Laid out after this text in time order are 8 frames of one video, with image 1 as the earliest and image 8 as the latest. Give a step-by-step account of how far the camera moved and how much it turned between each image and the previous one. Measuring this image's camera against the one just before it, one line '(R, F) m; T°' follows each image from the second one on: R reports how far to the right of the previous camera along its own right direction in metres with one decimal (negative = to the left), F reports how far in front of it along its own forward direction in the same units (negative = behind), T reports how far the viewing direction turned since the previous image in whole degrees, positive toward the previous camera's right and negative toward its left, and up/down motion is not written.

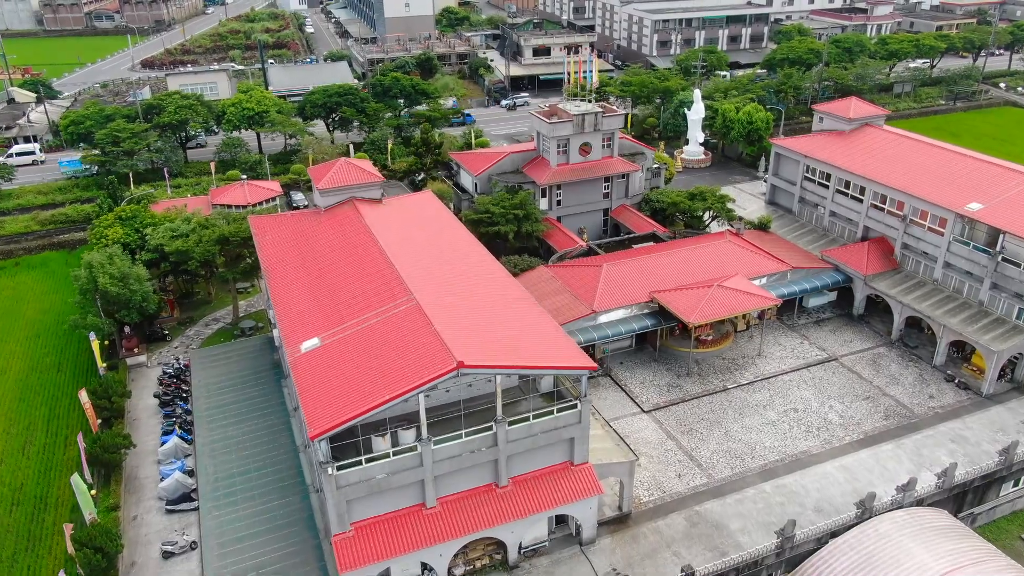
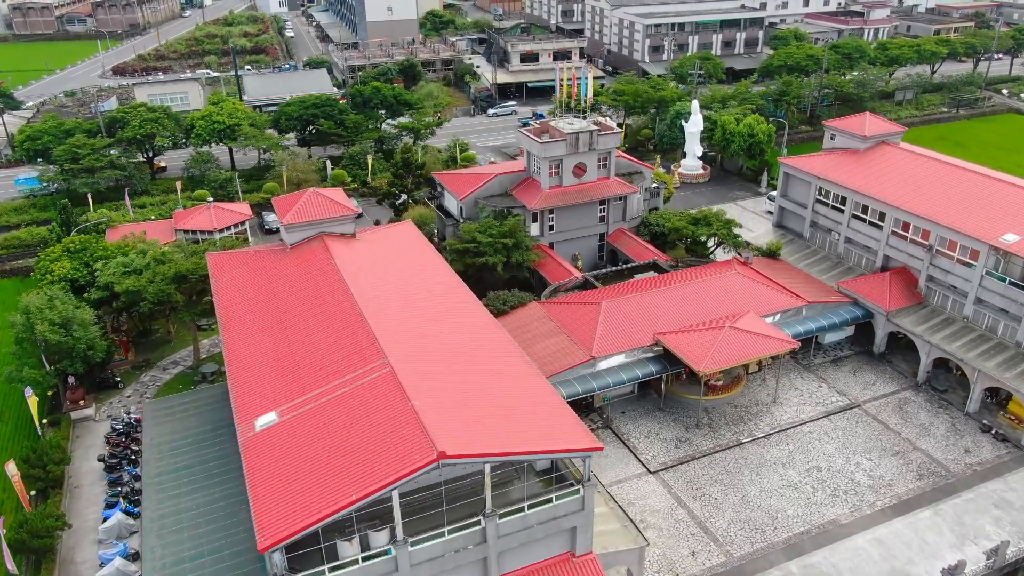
(0.0, +3.6) m; +1°
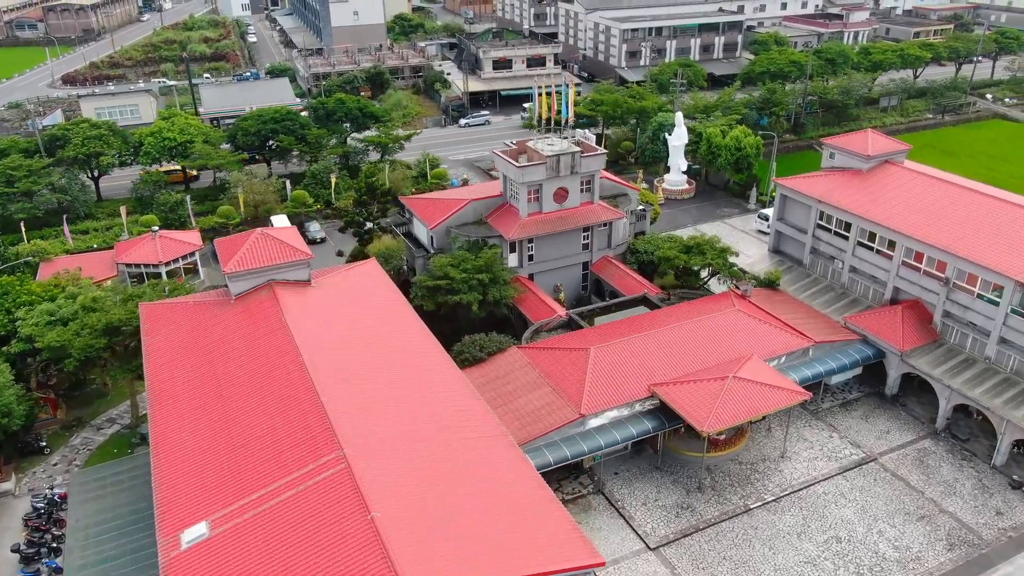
(-0.1, +3.6) m; +2°
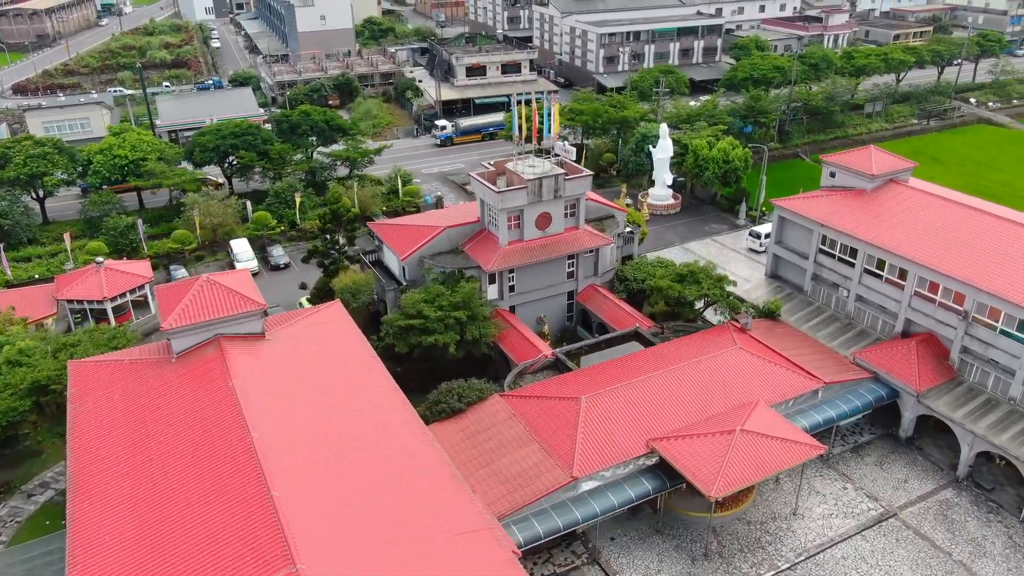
(-0.2, +3.1) m; +2°
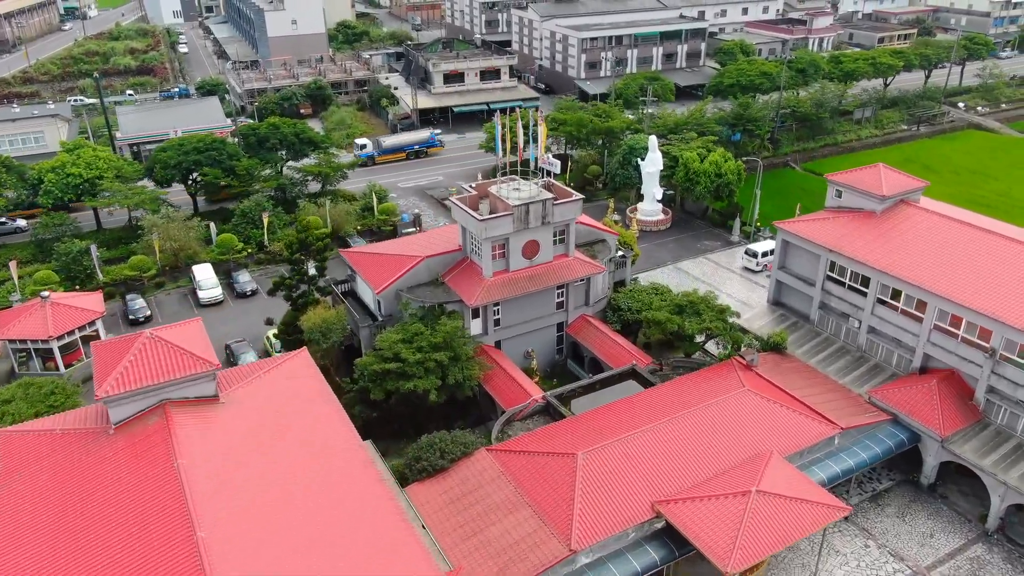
(-0.2, +2.8) m; +2°
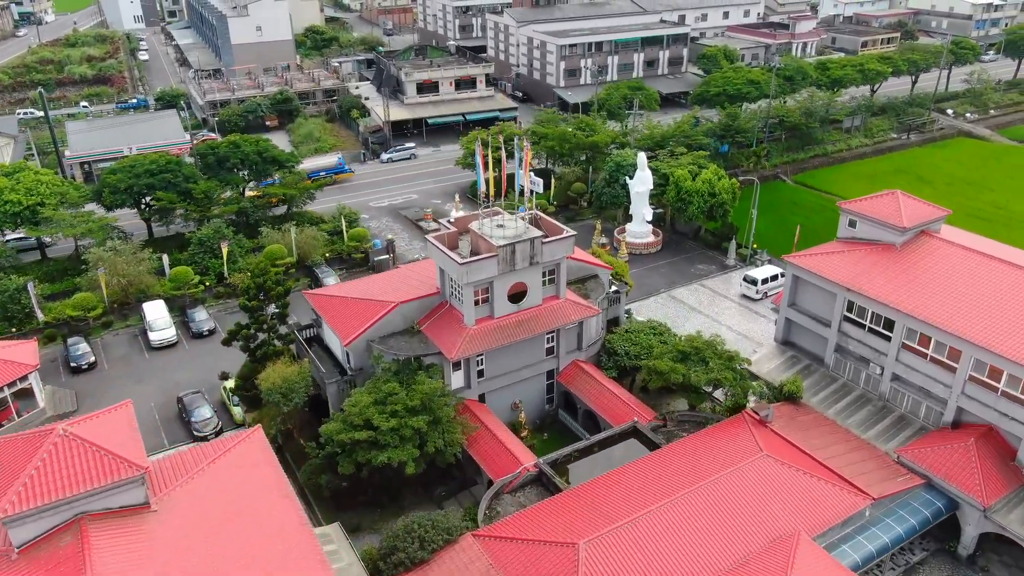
(-0.3, +3.5) m; +2°
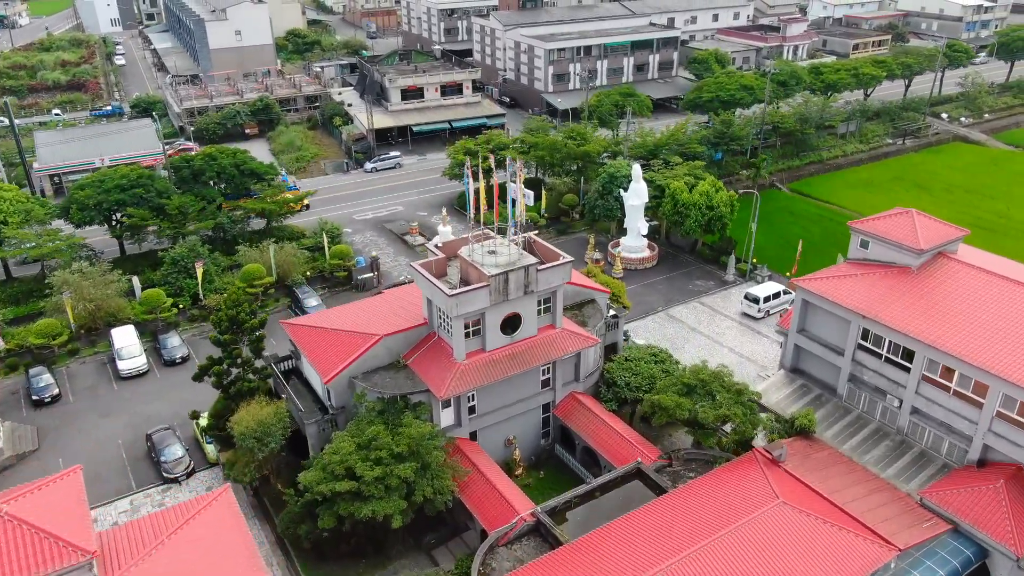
(-0.2, +2.0) m; +1°
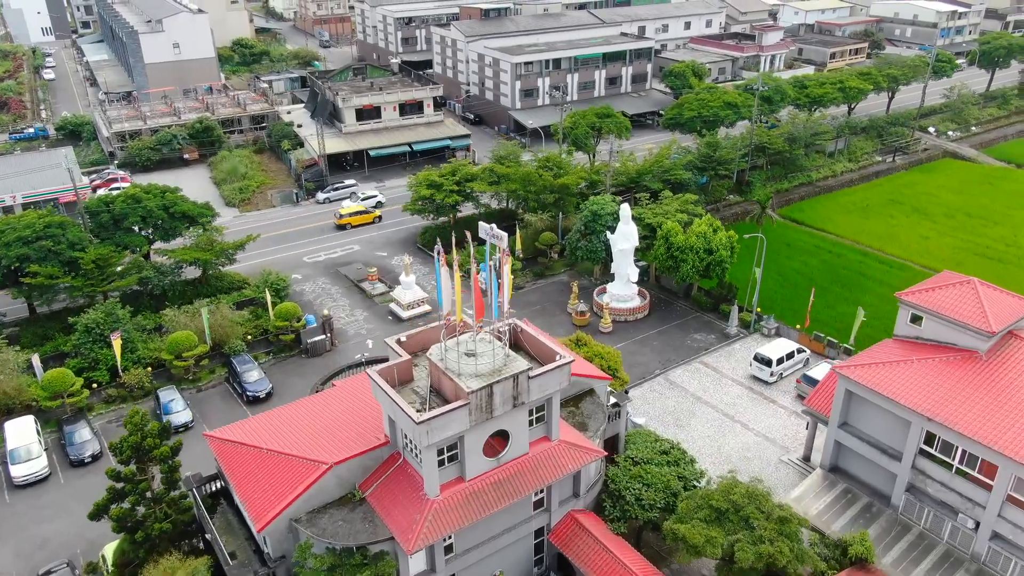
(-0.5, +5.7) m; +3°
